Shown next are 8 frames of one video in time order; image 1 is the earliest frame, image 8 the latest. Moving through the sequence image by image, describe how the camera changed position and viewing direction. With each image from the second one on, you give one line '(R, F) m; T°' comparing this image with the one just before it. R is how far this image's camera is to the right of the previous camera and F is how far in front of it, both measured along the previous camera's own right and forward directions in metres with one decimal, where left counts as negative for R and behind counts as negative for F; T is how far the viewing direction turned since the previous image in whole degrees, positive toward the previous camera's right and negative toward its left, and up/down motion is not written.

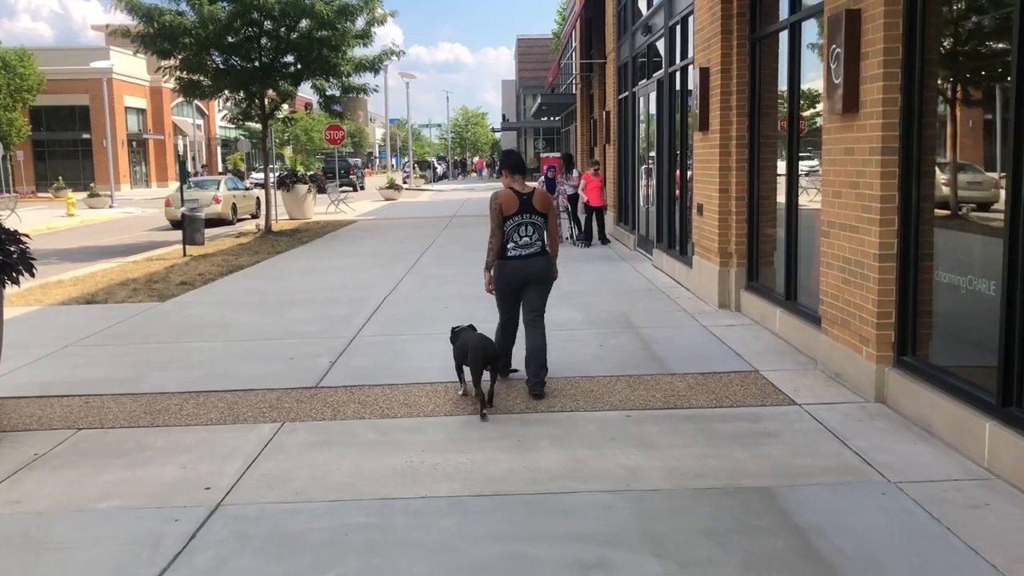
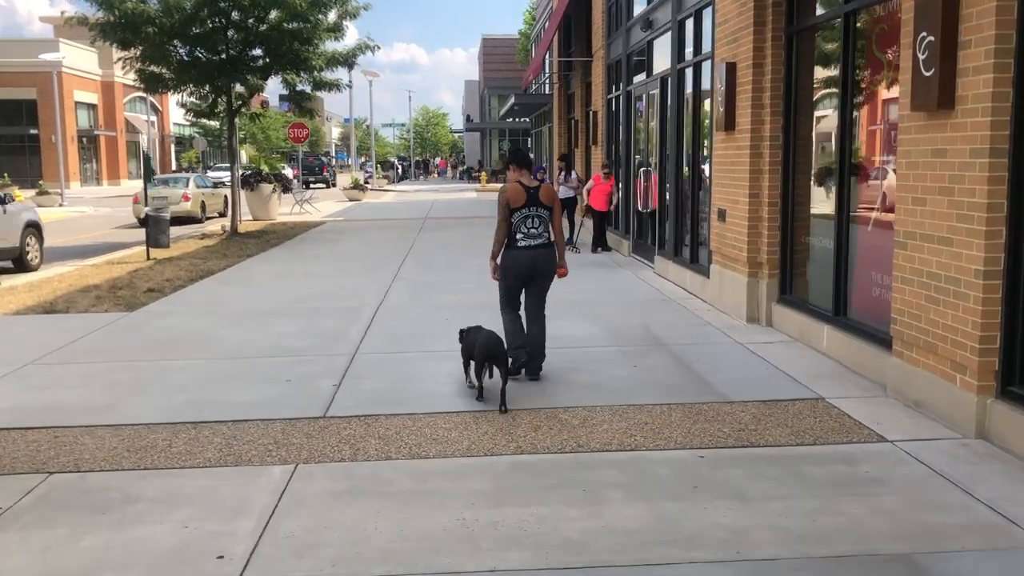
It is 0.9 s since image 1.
(-0.5, +0.8) m; +3°
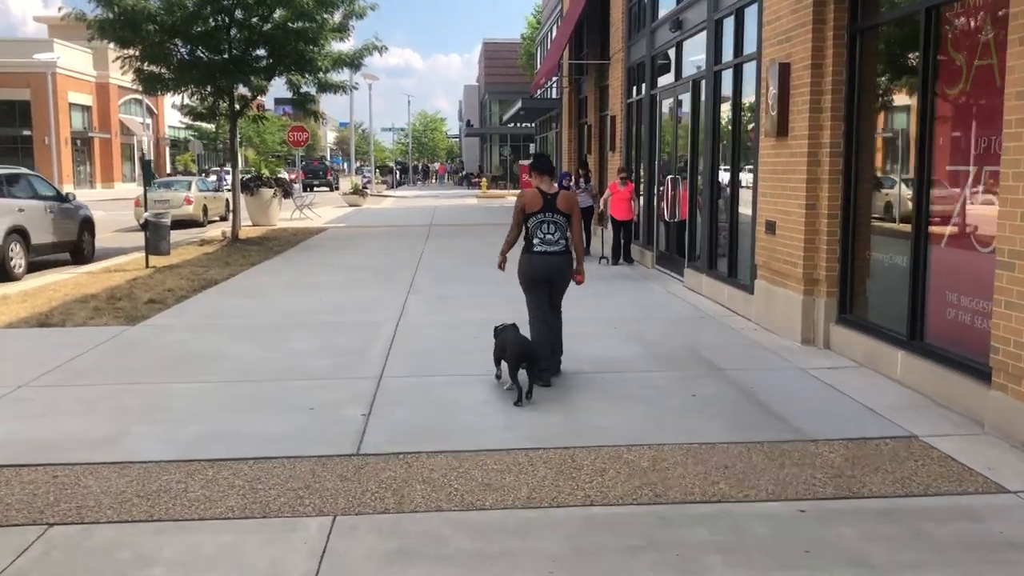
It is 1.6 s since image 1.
(-0.4, +0.6) m; 0°
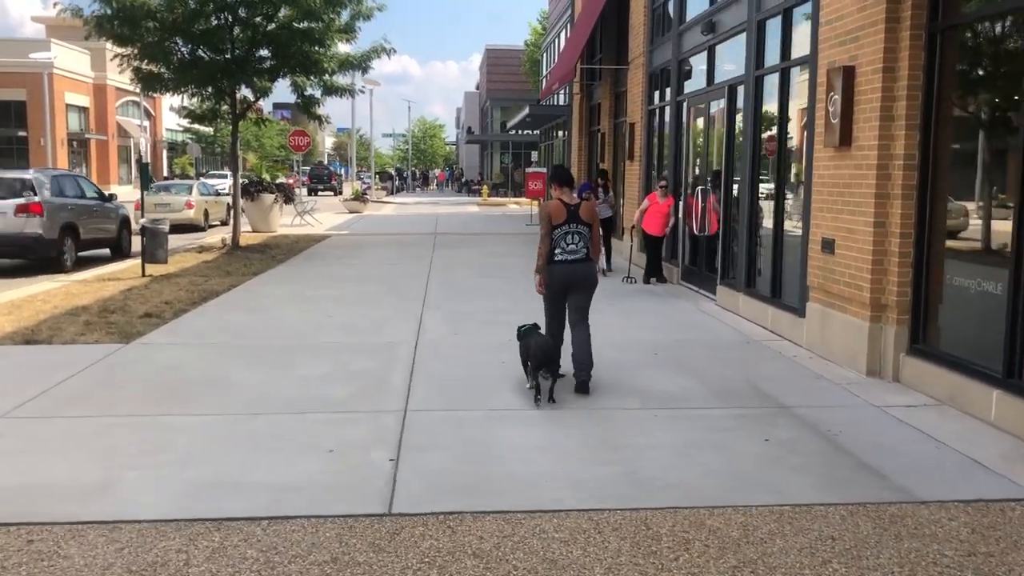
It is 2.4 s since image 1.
(-0.3, +0.8) m; 0°
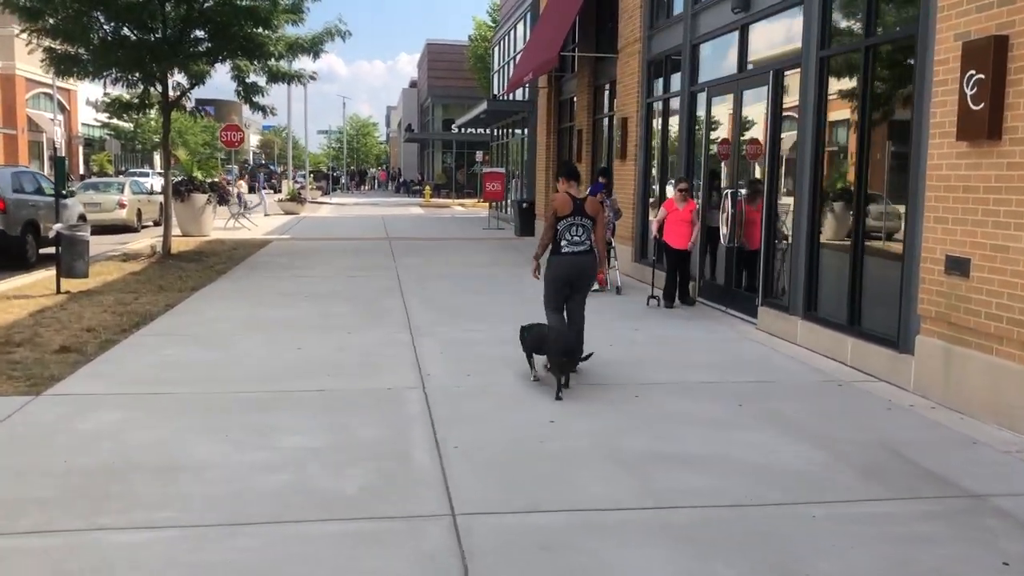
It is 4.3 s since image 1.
(-0.8, +1.9) m; +4°
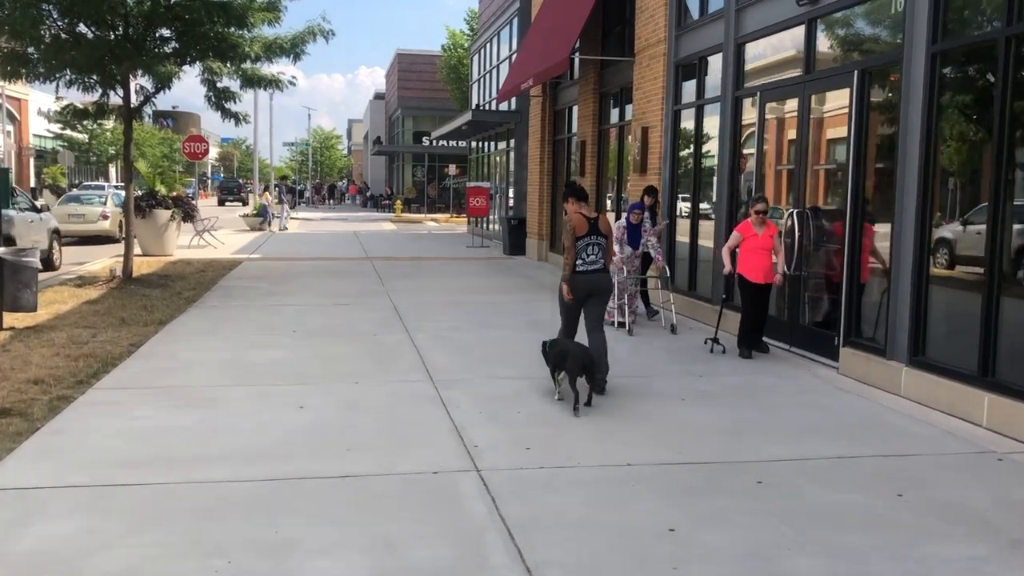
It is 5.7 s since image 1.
(-0.7, +1.5) m; +2°
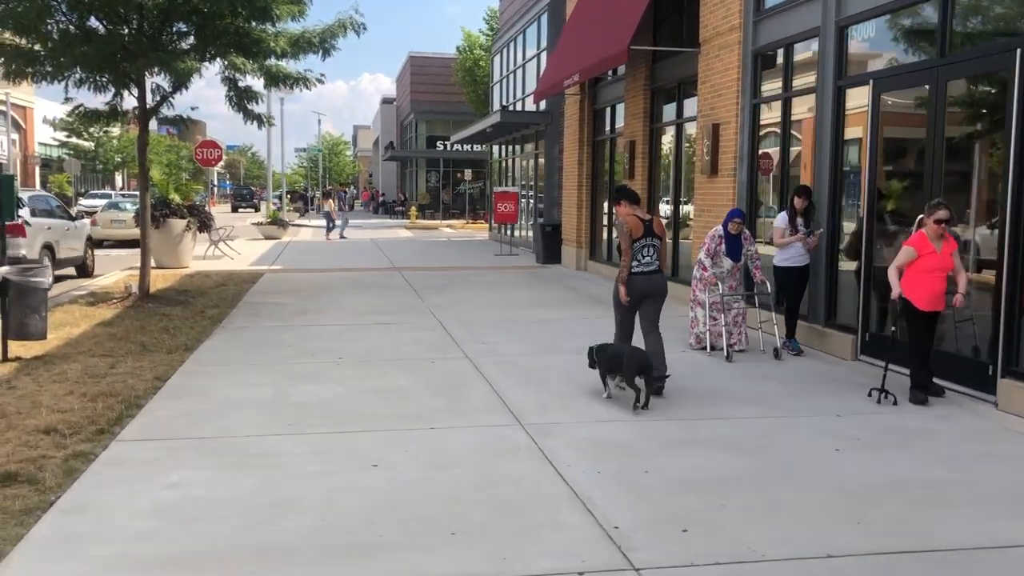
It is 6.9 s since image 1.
(-0.7, +1.3) m; 0°
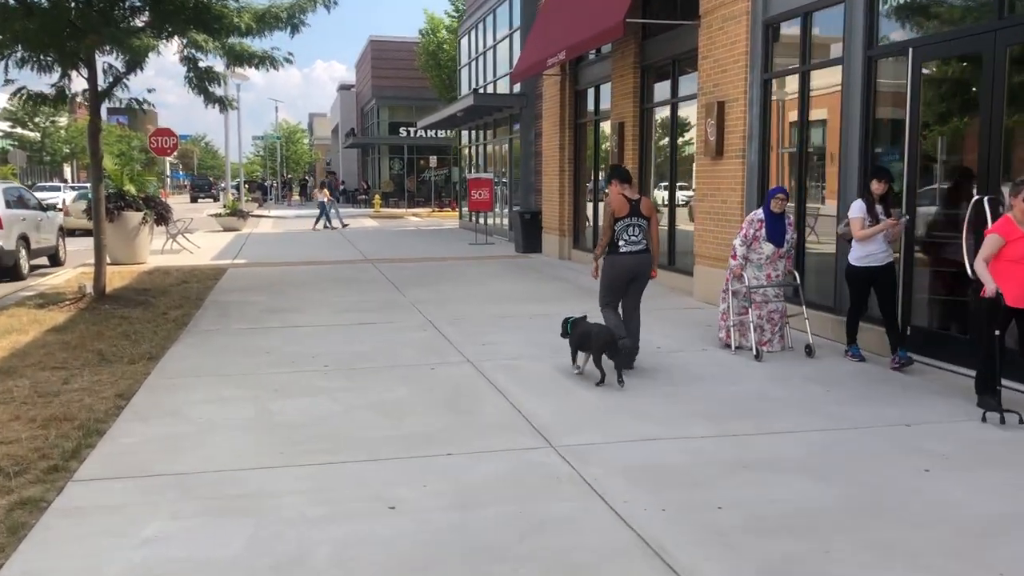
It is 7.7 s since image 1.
(-0.4, +0.9) m; +3°
